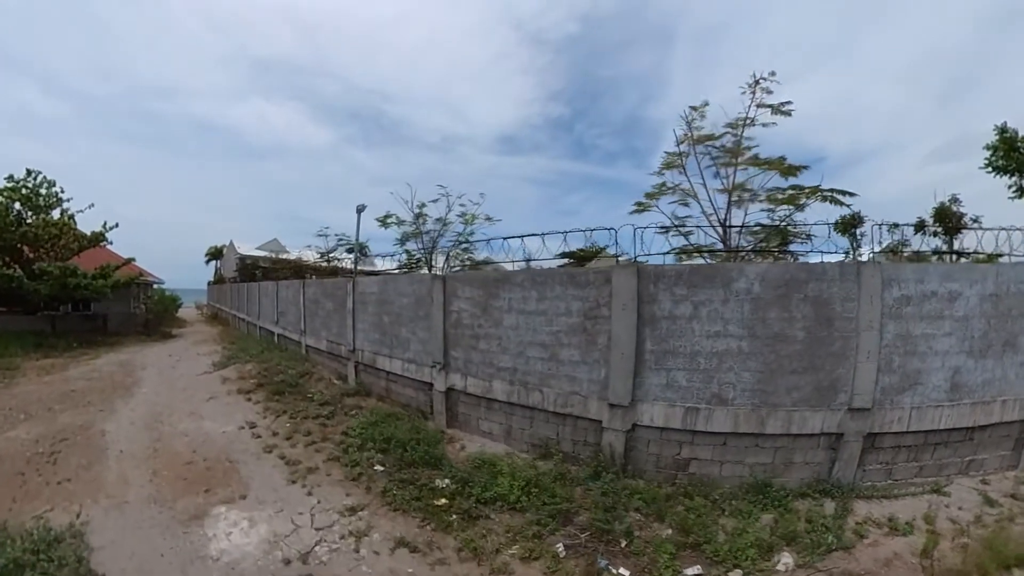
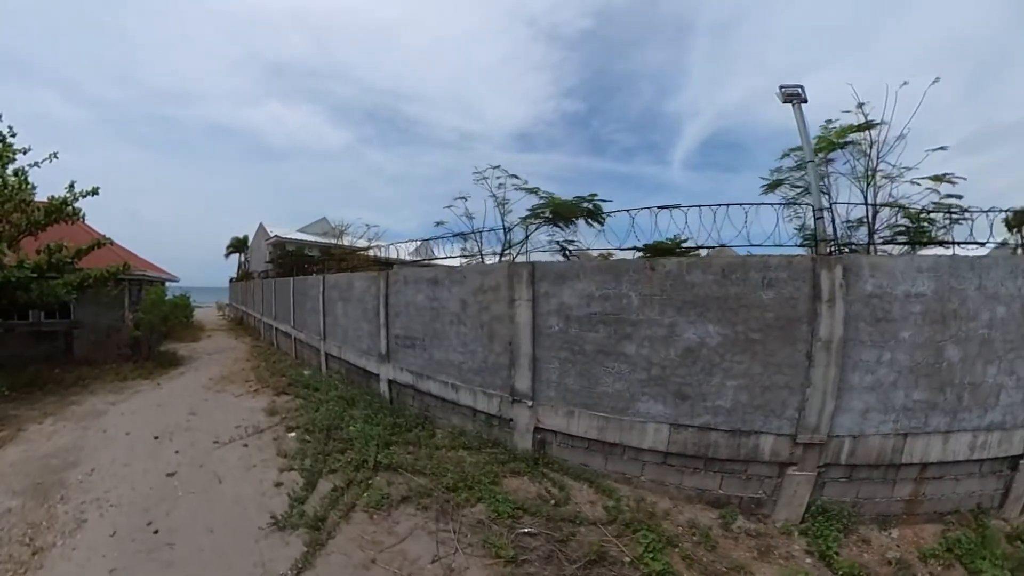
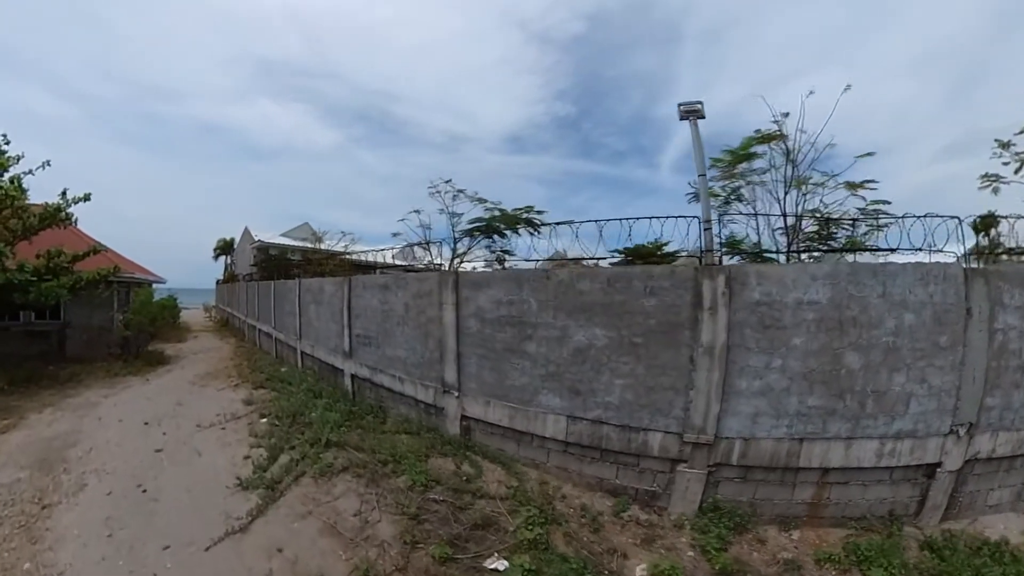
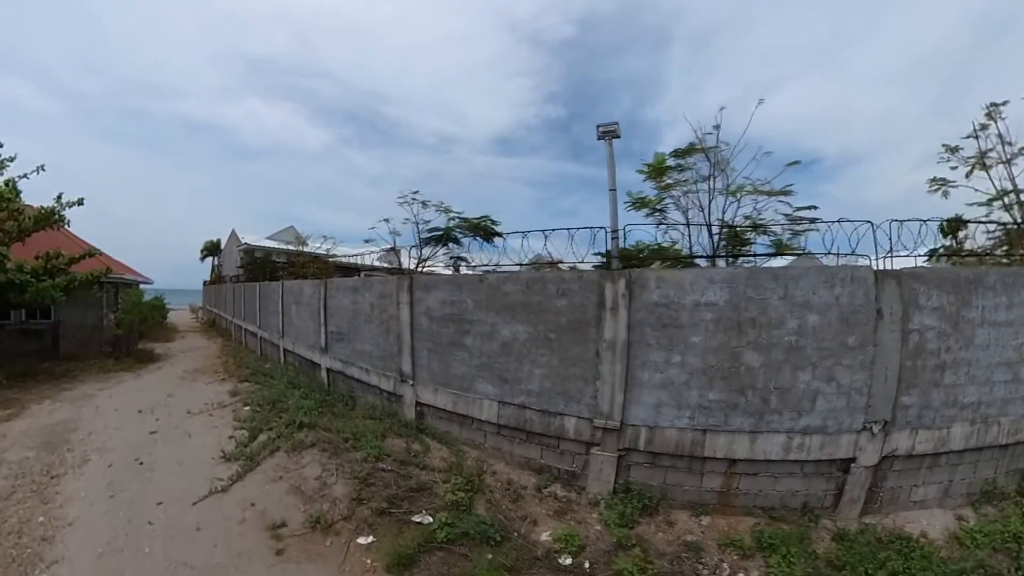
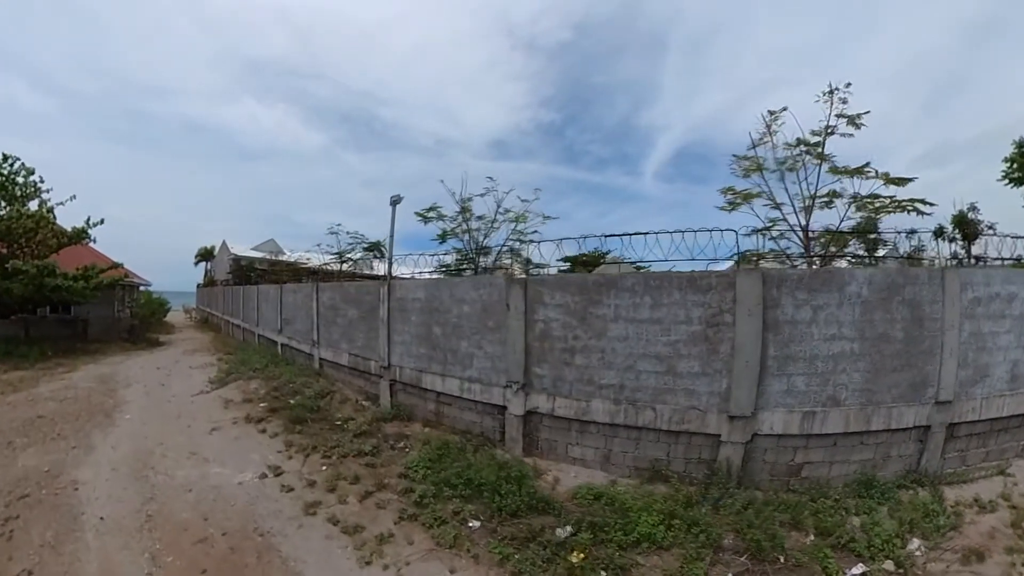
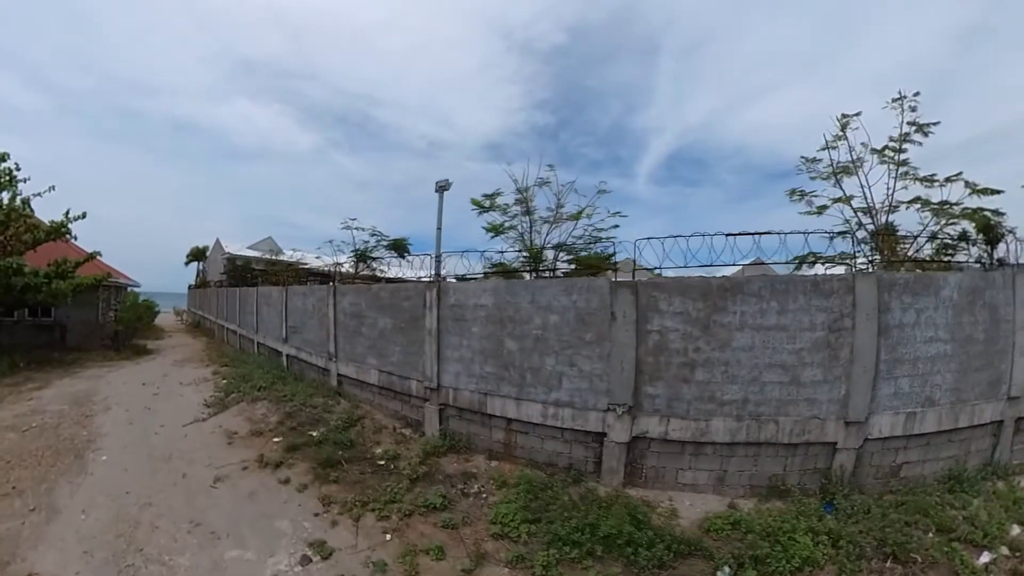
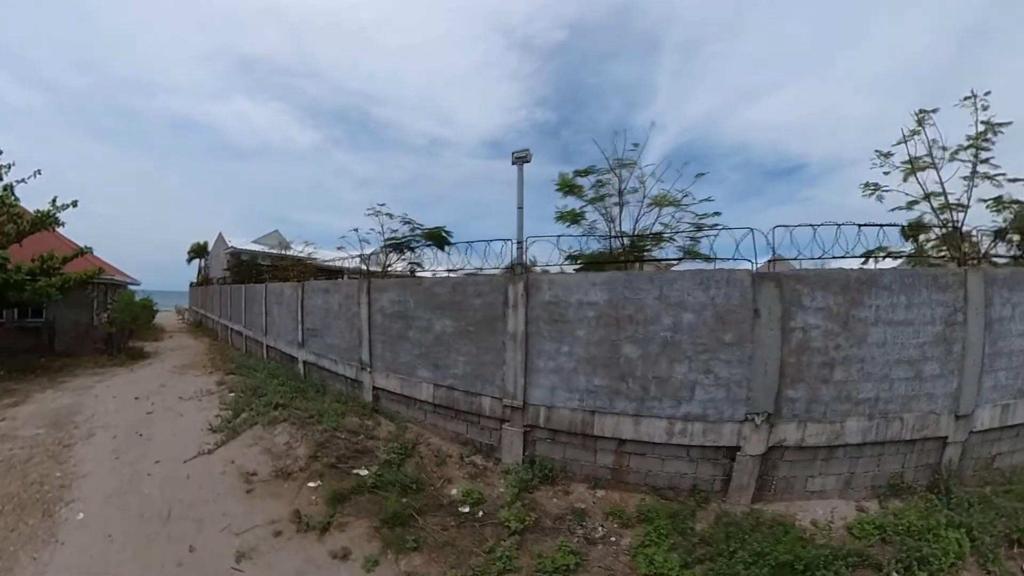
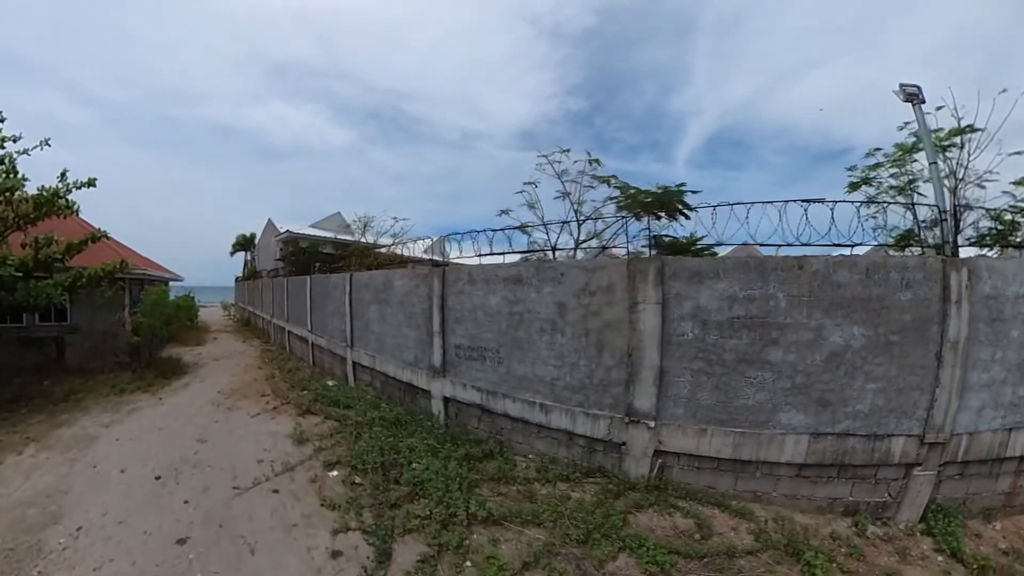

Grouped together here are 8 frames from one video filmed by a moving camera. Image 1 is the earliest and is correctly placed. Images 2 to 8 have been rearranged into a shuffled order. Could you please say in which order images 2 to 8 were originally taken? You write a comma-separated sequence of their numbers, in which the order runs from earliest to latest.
5, 6, 7, 4, 3, 2, 8
